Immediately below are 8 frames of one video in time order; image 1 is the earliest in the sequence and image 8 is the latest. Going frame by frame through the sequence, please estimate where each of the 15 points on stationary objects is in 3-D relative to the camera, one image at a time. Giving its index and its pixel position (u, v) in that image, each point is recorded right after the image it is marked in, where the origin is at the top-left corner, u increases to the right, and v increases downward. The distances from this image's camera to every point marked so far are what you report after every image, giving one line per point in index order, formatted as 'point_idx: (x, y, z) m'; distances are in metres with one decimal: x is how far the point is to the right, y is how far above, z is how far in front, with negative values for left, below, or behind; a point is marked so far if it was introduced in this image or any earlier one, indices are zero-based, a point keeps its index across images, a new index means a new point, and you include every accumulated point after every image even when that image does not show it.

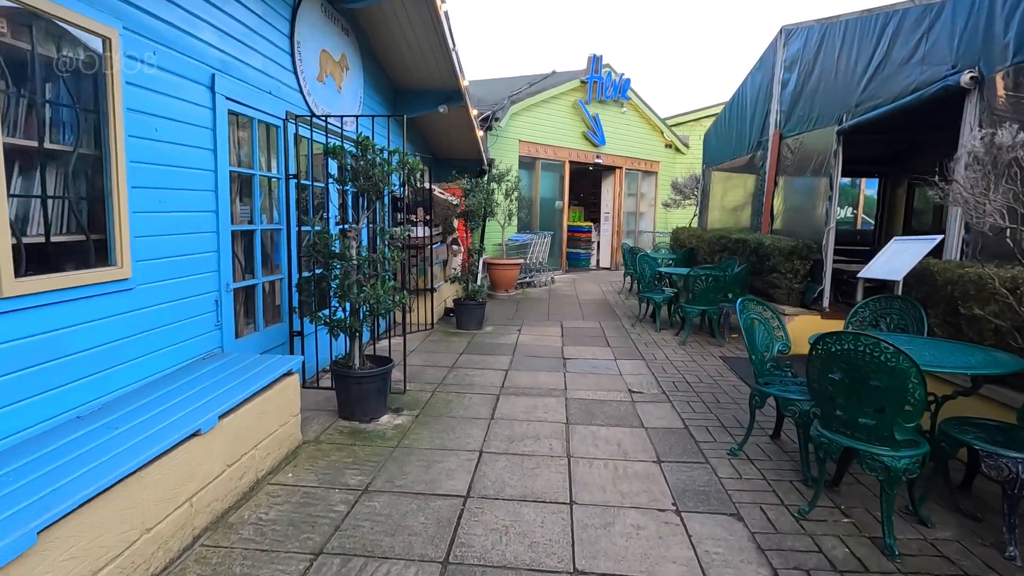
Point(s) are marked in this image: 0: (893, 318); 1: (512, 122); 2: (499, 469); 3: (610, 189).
0: (+2.4, -0.2, +3.3) m
1: (0.0, +3.1, +10.2) m
2: (-0.1, -1.0, +2.9) m
3: (+2.2, +2.3, +12.4) m
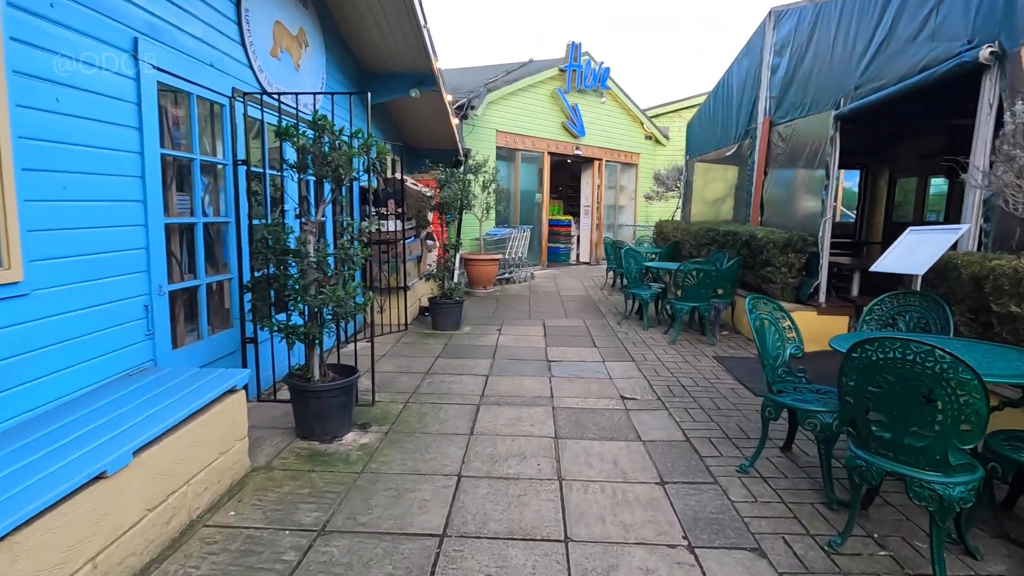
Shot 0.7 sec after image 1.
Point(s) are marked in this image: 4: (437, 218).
0: (+2.3, -0.2, +3.0) m
1: (-0.4, +3.2, +9.7) m
2: (-0.1, -1.0, +2.5) m
3: (+1.7, +2.4, +12.0) m
4: (-0.9, +0.9, +6.6) m
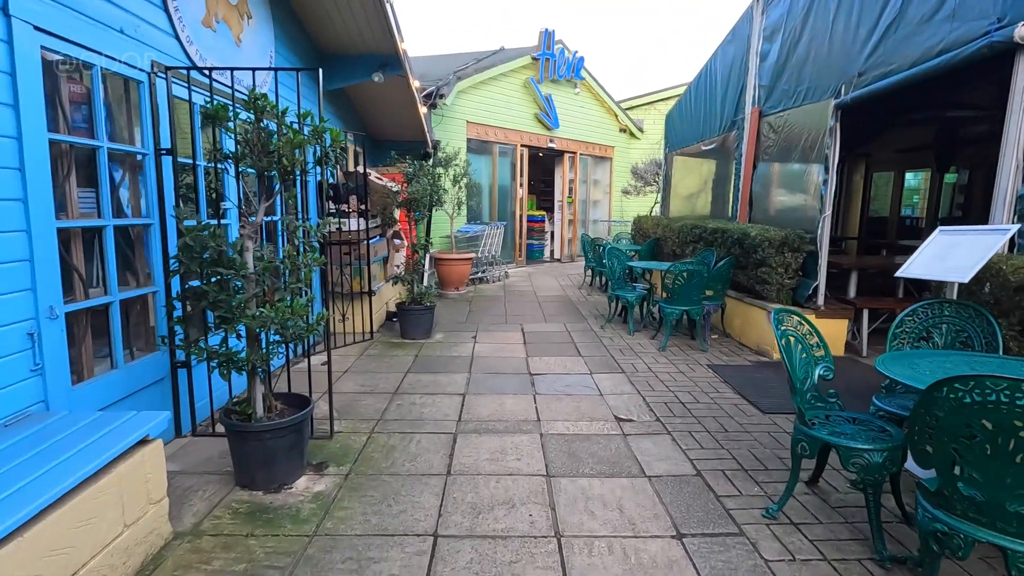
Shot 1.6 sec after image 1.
0: (+2.2, -0.2, +2.7) m
1: (-0.9, +3.2, +9.2) m
2: (-0.2, -1.0, +2.0) m
3: (+1.1, +2.4, +11.6) m
4: (-1.2, +0.8, +6.0) m
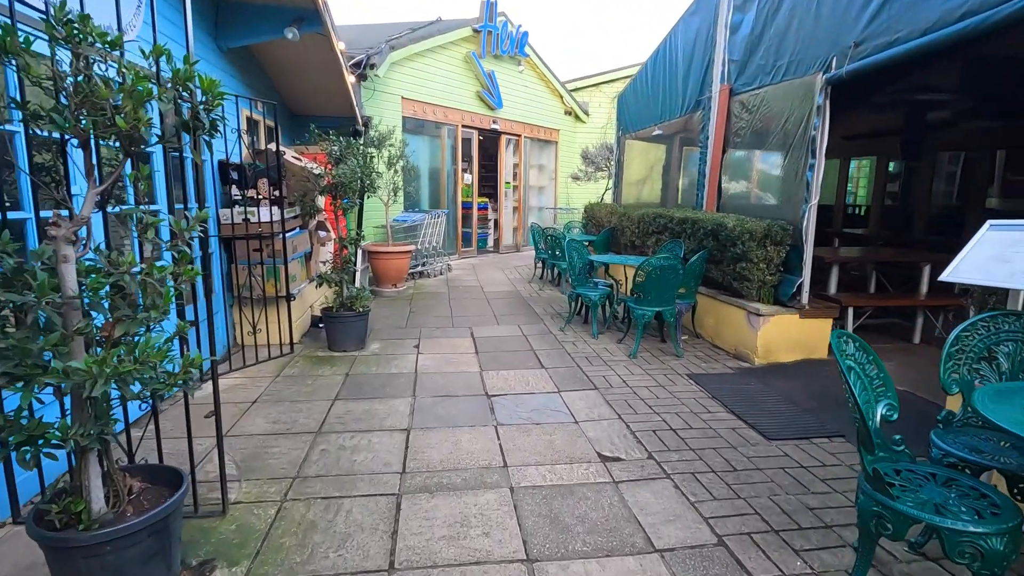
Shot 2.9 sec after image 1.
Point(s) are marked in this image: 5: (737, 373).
0: (+2.0, -0.2, +2.2) m
1: (-1.8, +3.3, +8.2) m
2: (-0.2, -1.1, +1.3) m
3: (-0.1, +2.6, +10.8) m
4: (-1.7, +0.8, +5.1) m
5: (+1.8, -0.7, +4.2) m
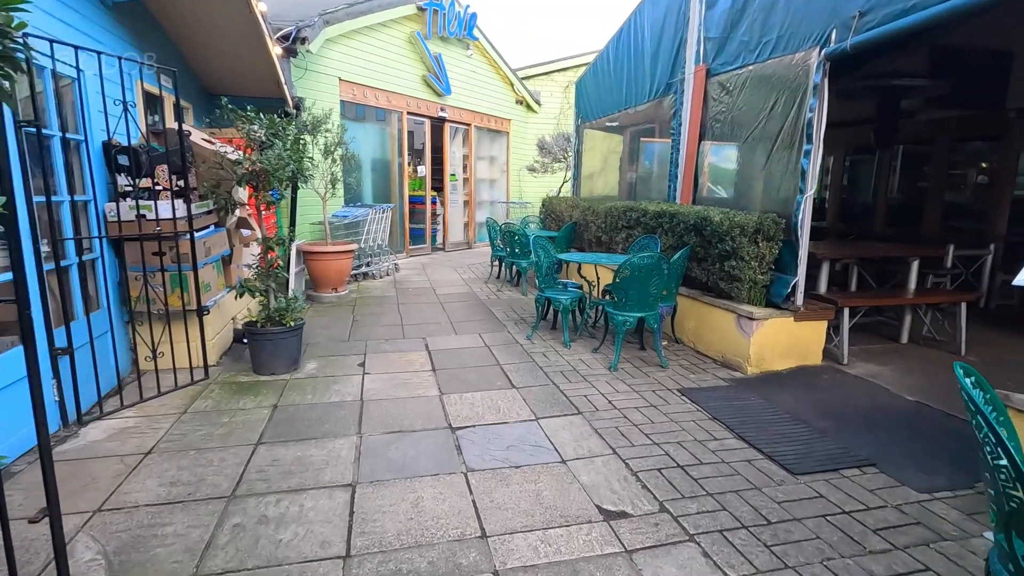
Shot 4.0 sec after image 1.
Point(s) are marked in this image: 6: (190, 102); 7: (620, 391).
0: (+2.0, -0.3, +1.7) m
1: (-2.5, +3.2, +7.3) m
2: (-0.1, -1.2, +0.6) m
3: (-1.0, +2.6, +10.1) m
4: (-2.1, +0.7, +4.3) m
5: (+1.5, -0.7, +3.7) m
6: (-2.9, +1.6, +4.7) m
7: (+0.7, -0.7, +3.6) m
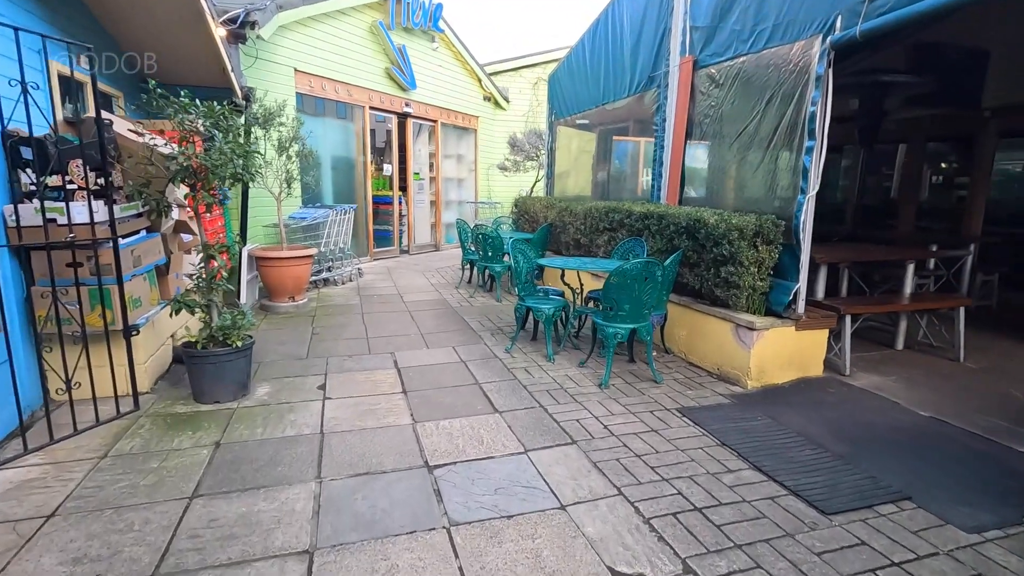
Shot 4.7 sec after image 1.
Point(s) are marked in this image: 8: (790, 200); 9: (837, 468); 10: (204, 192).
0: (+2.0, -0.3, +1.5) m
1: (-2.9, +3.1, +6.7) m
2: (0.0, -1.3, +0.2) m
3: (-1.6, +2.5, +9.6) m
4: (-2.2, +0.6, +3.7) m
5: (+1.4, -0.7, +3.4) m
6: (-3.1, +1.5, +4.1) m
7: (+0.6, -0.7, +3.2) m
8: (+1.9, +0.6, +3.7) m
9: (+1.6, -0.9, +2.6) m
10: (-1.9, +0.6, +3.3) m
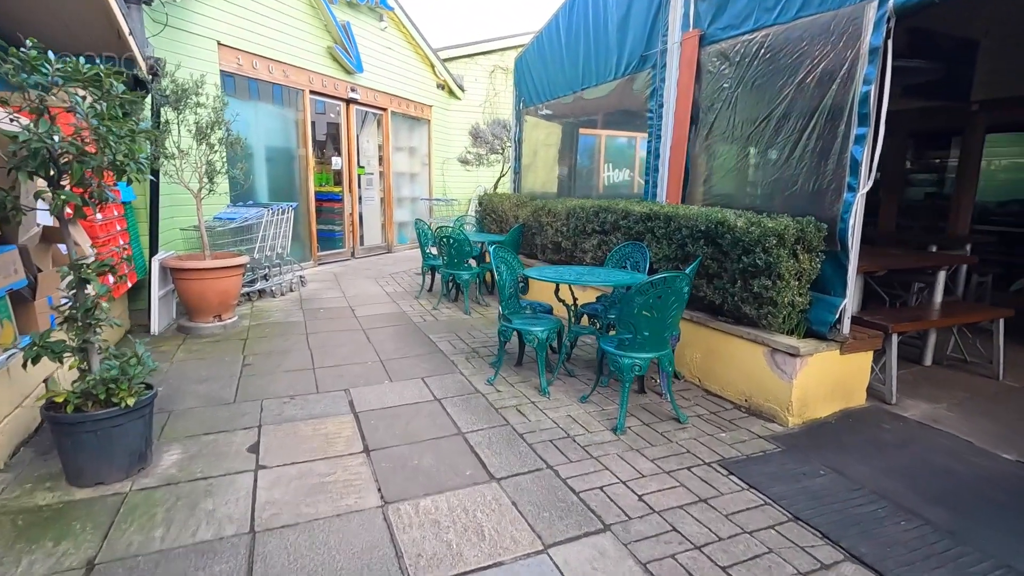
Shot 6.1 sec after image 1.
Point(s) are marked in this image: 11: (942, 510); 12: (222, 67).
0: (+2.2, -0.4, +0.9) m
1: (-3.3, +3.0, +5.6) m
2: (+0.3, -1.4, -0.6) m
3: (-2.3, +2.4, +8.6) m
4: (-2.3, +0.5, +2.7) m
5: (+1.4, -0.8, +2.8) m
6: (-3.2, +1.4, +3.0) m
7: (+0.6, -0.9, +2.5) m
8: (+1.8, +0.5, +3.1) m
9: (+1.6, -1.0, +2.0) m
10: (-1.9, +0.4, +2.4) m
11: (+1.8, -0.9, +2.3) m
12: (-3.2, +2.5, +6.0) m
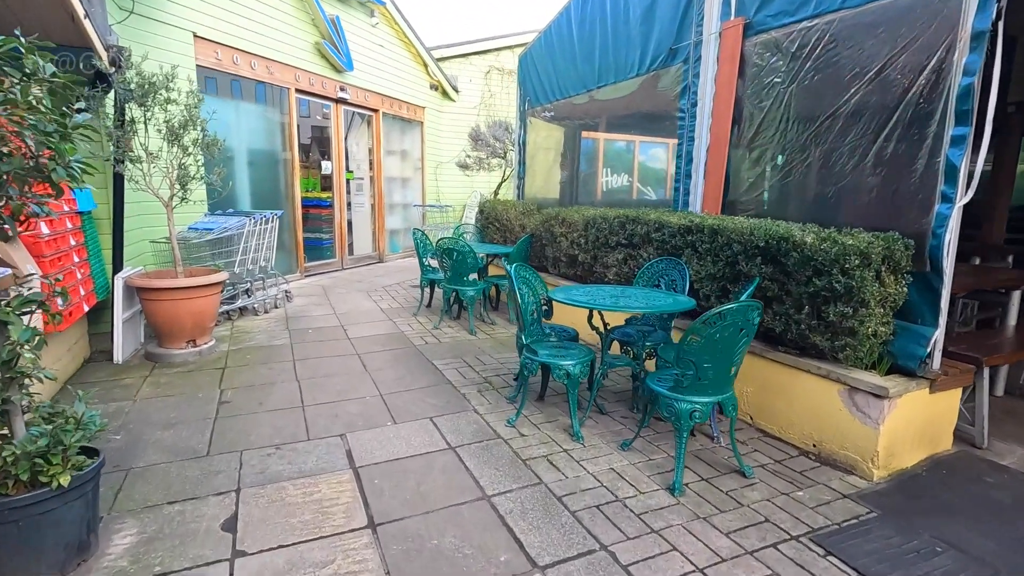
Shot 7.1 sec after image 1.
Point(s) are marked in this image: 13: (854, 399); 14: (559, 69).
0: (+2.4, -0.5, +0.4) m
1: (-3.2, +2.8, +5.1) m
2: (+0.5, -1.5, -1.1) m
3: (-2.2, +2.2, +8.1) m
4: (-2.1, +0.3, +2.2) m
5: (+1.6, -1.0, +2.3) m
6: (-3.0, +1.2, +2.5) m
7: (+0.8, -1.0, +2.0) m
8: (+2.0, +0.4, +2.6) m
9: (+1.8, -1.1, +1.5) m
10: (-1.8, +0.3, +1.8) m
11: (+2.0, -1.1, +1.8) m
12: (-3.2, +2.3, +5.4) m
13: (+1.7, -0.5, +2.6) m
14: (+0.5, +2.3, +5.7) m
